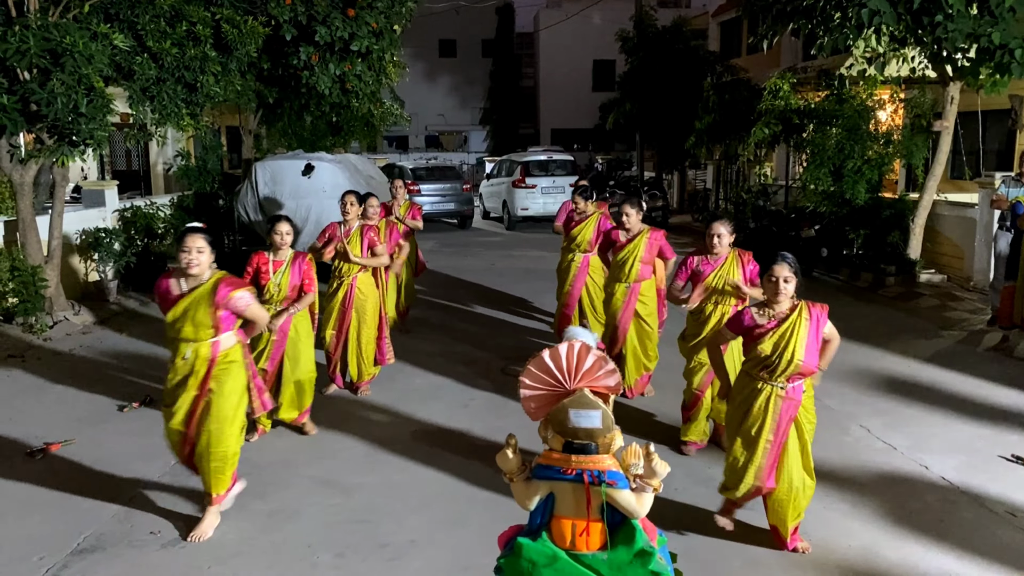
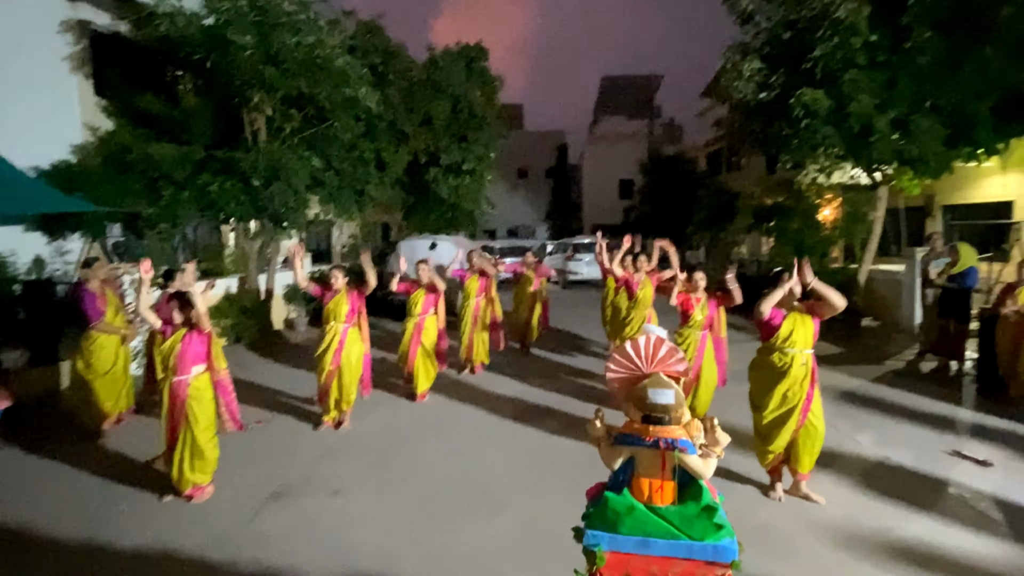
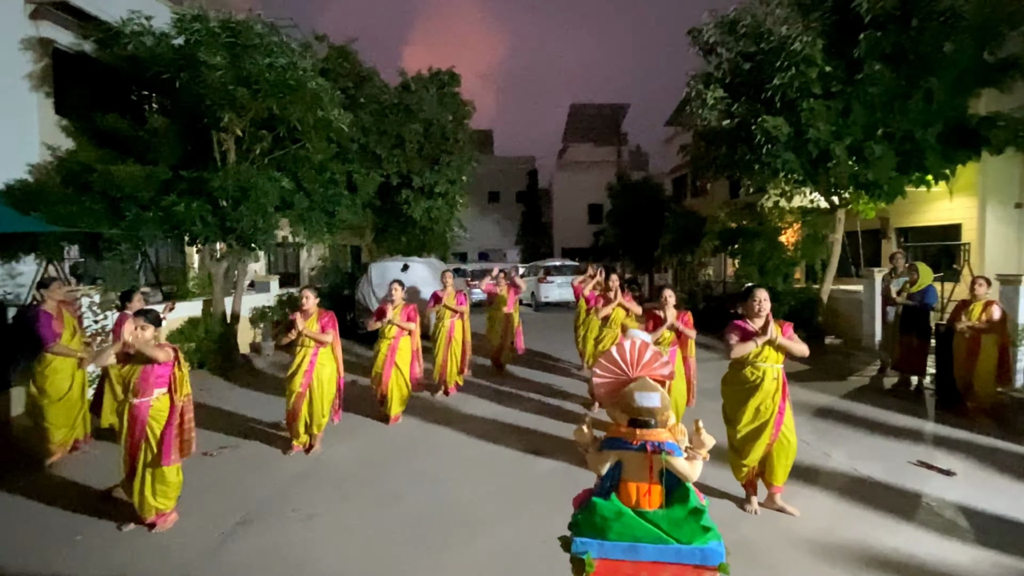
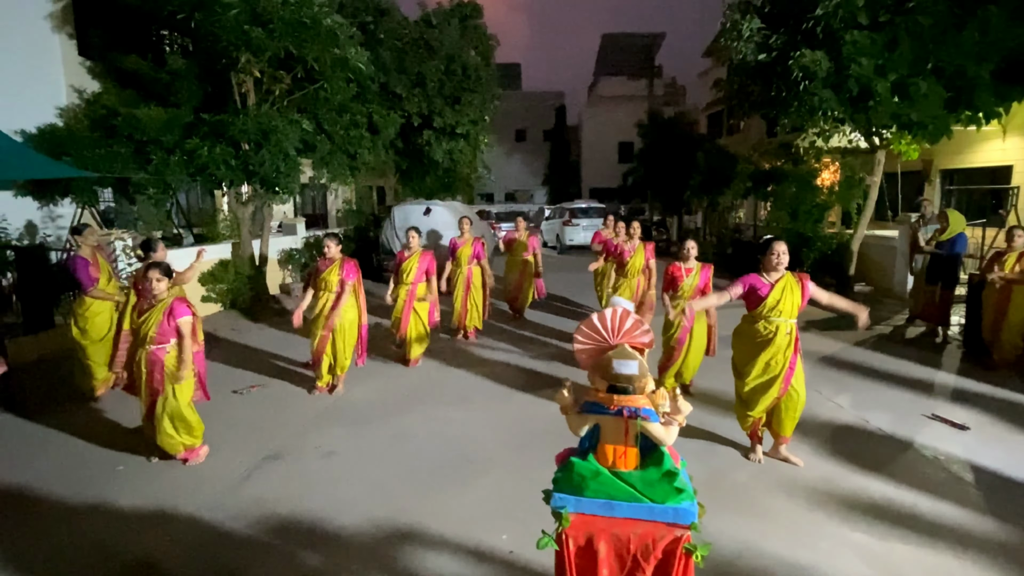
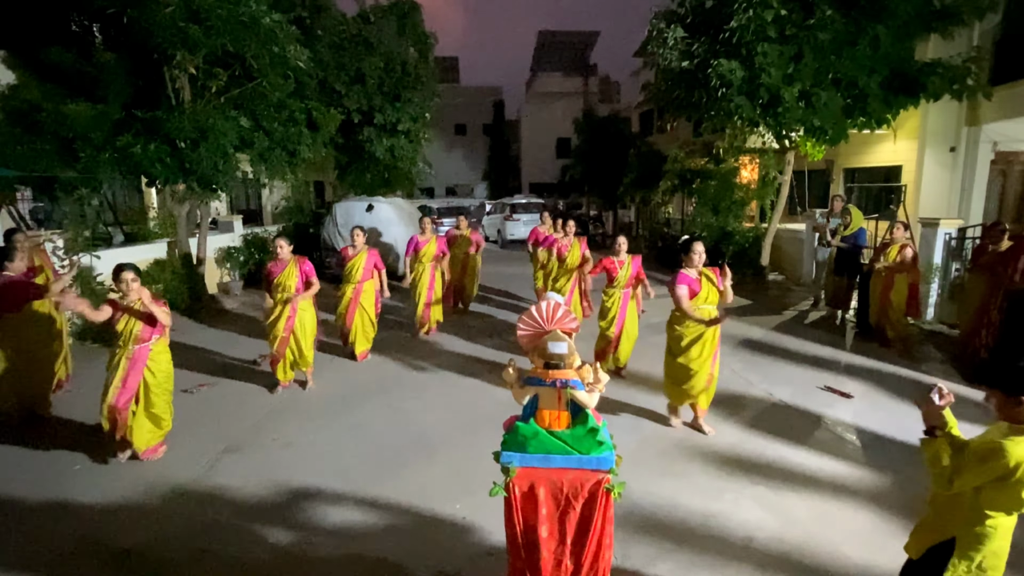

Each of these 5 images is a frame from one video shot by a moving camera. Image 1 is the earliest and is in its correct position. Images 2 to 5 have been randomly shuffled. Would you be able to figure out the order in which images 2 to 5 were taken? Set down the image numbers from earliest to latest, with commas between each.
5, 4, 2, 3
